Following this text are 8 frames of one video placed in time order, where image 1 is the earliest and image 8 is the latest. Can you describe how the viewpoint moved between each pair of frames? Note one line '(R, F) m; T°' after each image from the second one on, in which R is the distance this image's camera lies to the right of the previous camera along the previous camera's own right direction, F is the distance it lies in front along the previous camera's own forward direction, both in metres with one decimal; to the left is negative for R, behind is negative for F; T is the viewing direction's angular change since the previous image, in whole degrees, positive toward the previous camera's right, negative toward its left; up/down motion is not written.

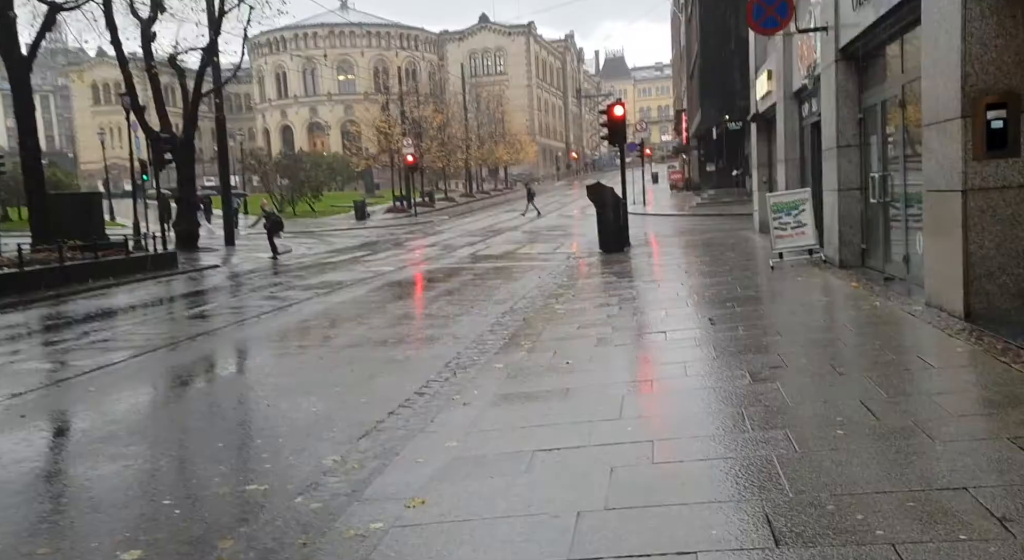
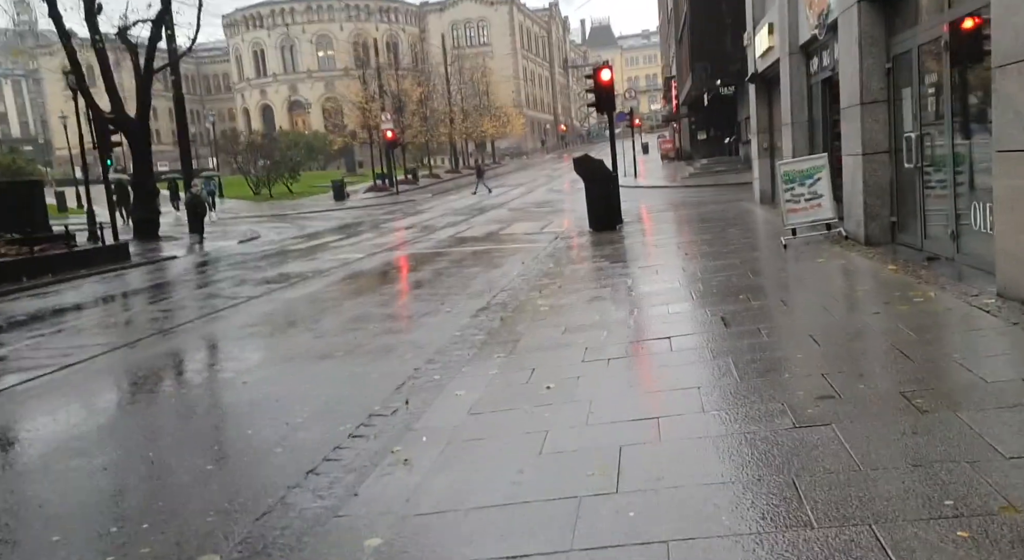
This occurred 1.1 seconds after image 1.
(+0.2, +1.8) m; 0°
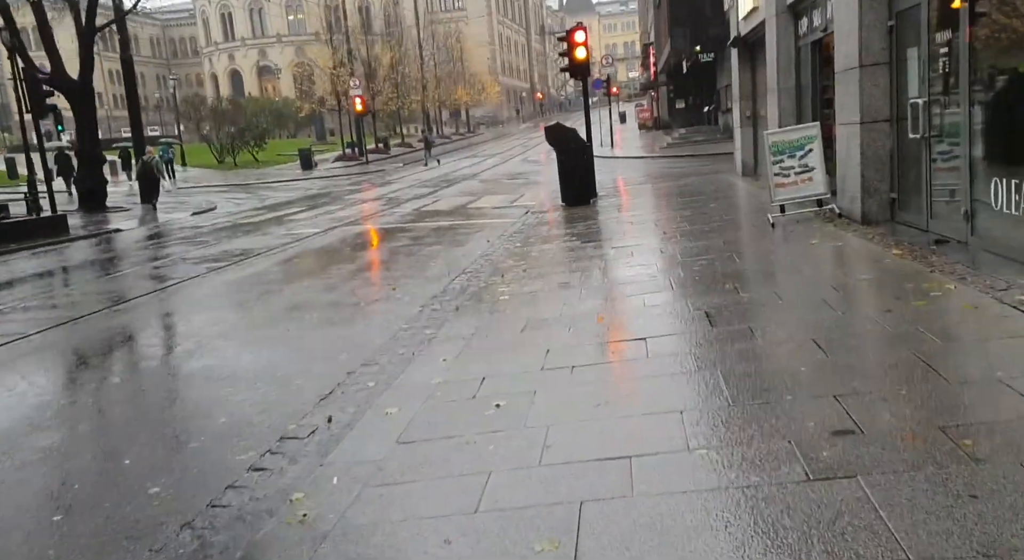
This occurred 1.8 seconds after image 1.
(+0.2, +1.2) m; +1°
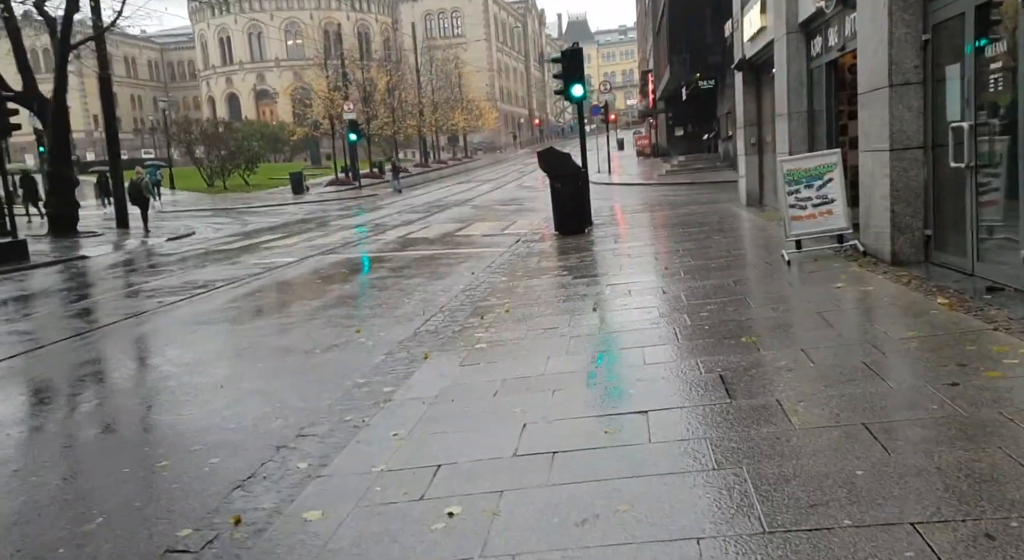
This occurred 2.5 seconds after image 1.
(+0.2, +1.3) m; 0°
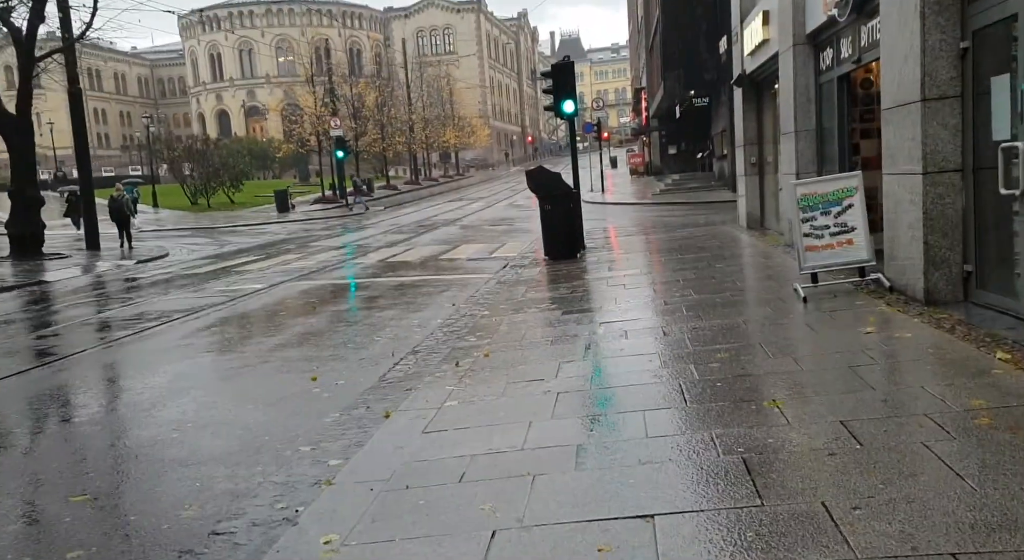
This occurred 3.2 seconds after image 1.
(+0.1, +1.2) m; 0°
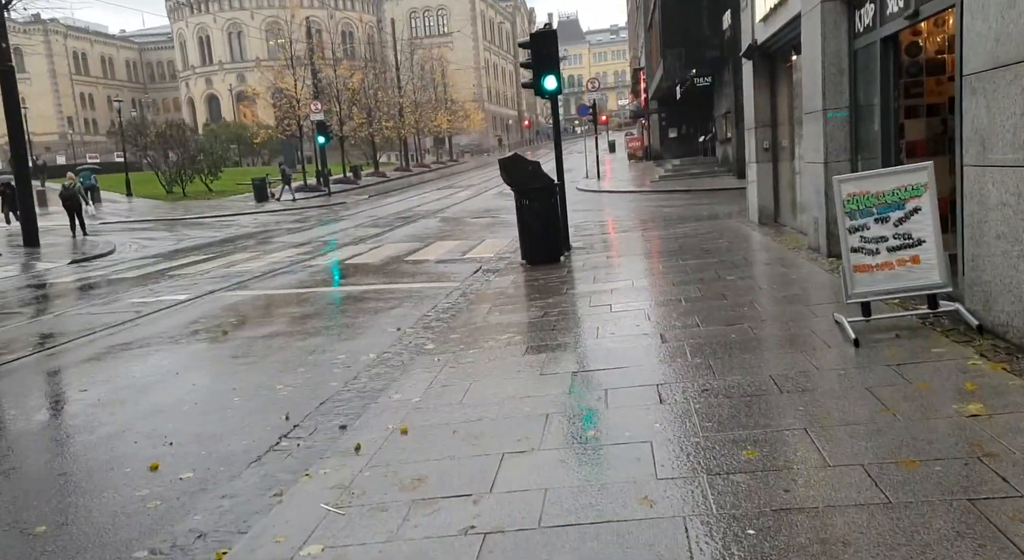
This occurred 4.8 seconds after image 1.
(+0.4, +2.5) m; 0°
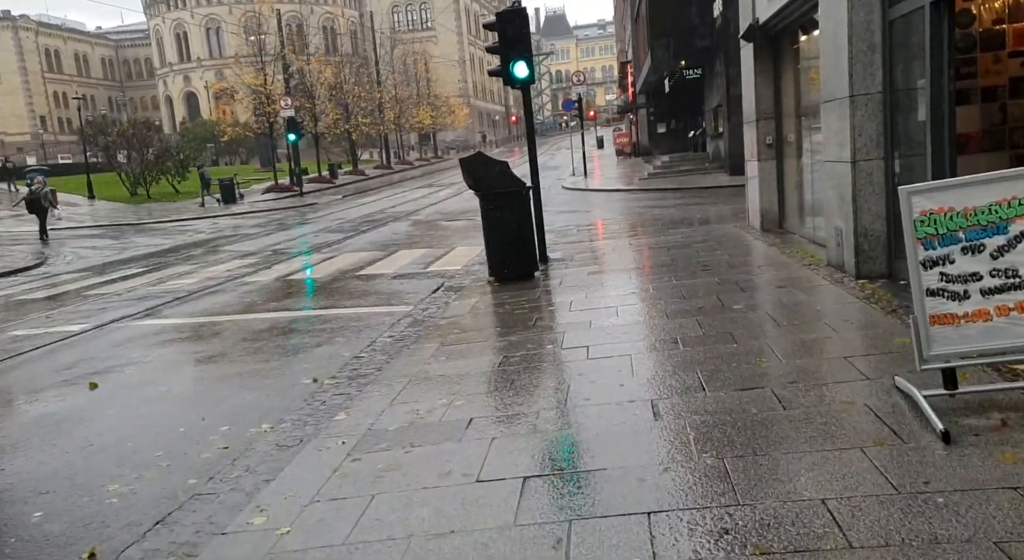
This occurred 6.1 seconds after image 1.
(+0.3, +2.2) m; +1°
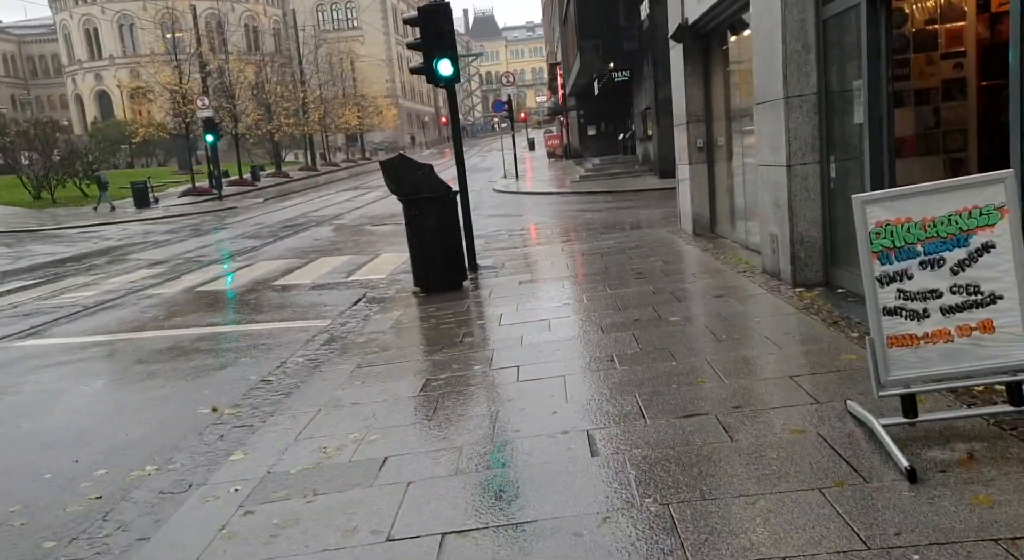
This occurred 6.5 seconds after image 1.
(+0.1, +0.6) m; +4°
